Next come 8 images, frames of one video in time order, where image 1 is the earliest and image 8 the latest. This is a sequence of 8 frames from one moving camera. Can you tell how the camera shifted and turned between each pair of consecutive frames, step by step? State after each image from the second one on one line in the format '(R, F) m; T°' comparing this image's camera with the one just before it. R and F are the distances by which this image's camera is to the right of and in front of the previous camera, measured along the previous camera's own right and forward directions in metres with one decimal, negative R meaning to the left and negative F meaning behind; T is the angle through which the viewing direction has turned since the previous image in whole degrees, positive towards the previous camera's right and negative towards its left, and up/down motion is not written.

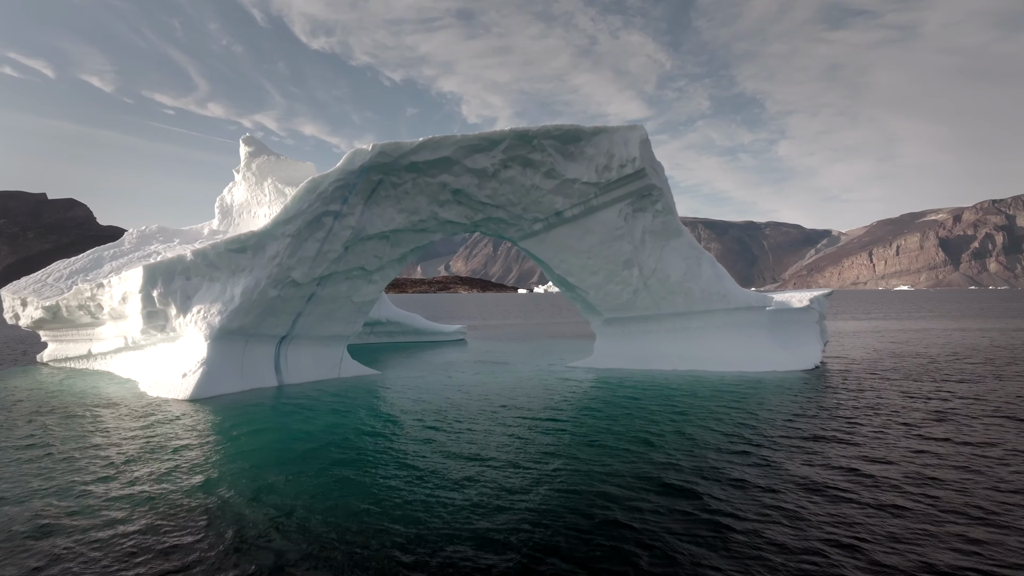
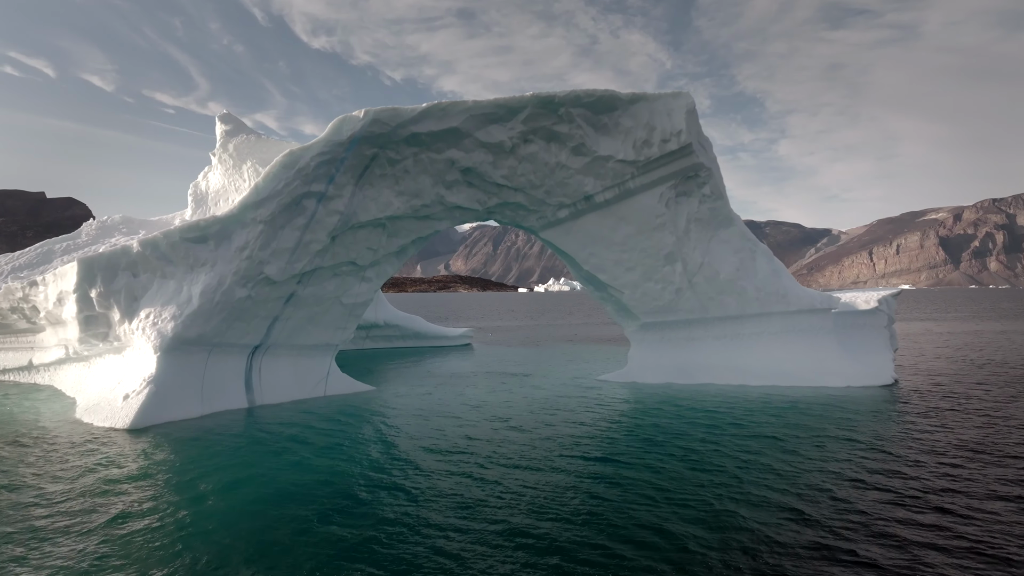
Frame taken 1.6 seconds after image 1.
(-0.5, +2.8) m; 0°
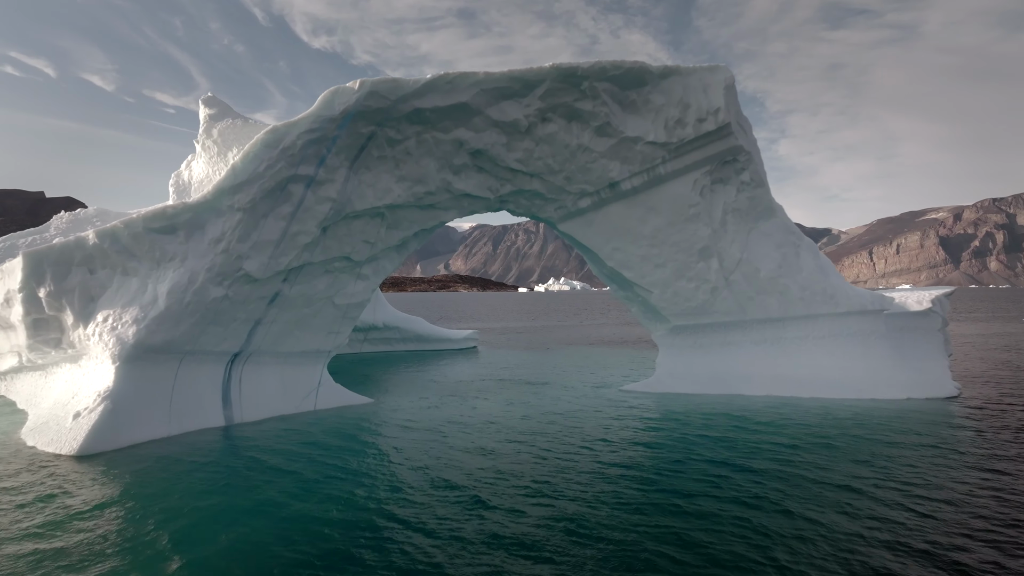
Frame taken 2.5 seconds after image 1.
(-0.3, +1.6) m; 0°
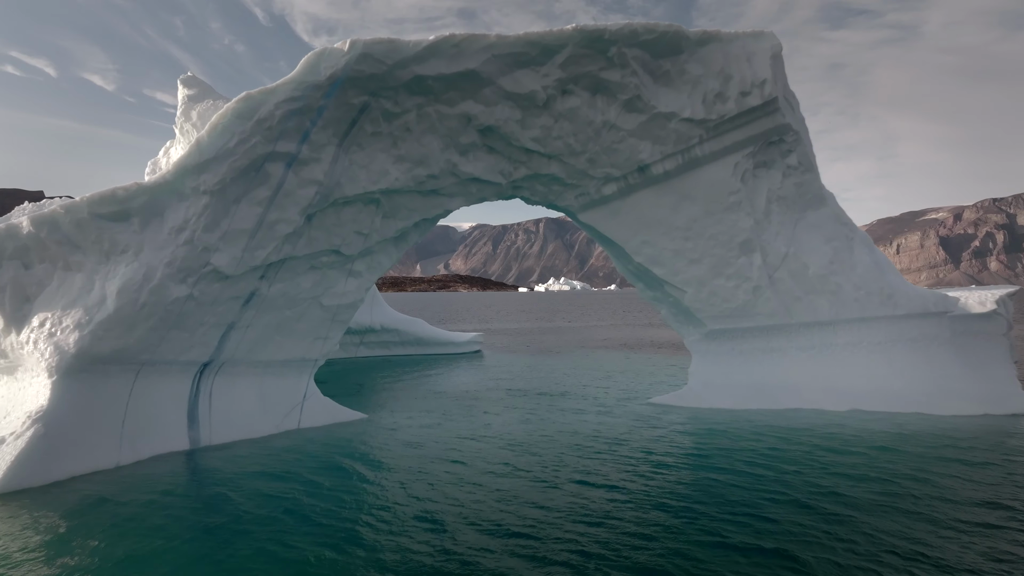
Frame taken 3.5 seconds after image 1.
(-0.3, +1.6) m; 0°
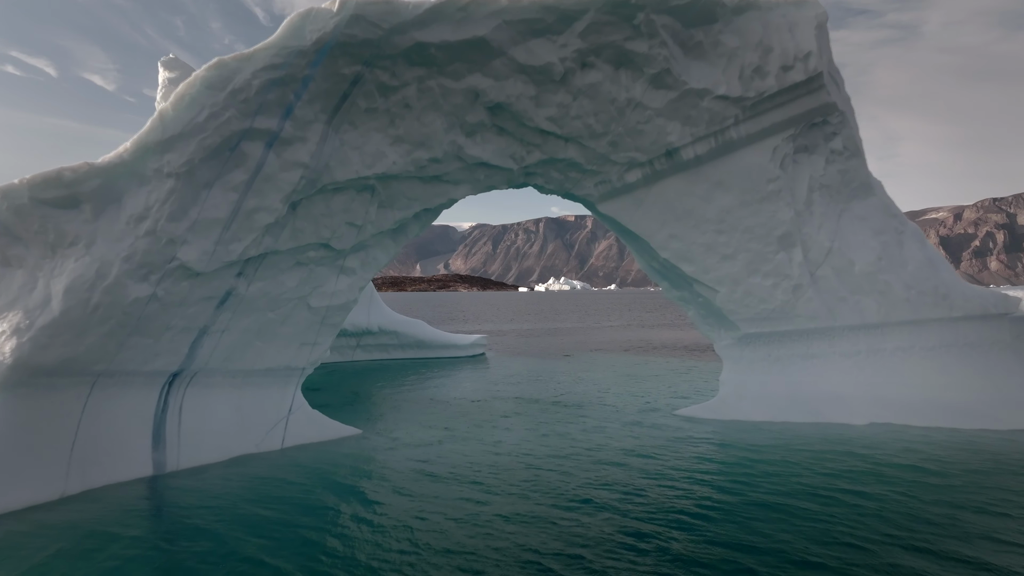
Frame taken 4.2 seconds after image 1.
(-0.2, +1.2) m; 0°
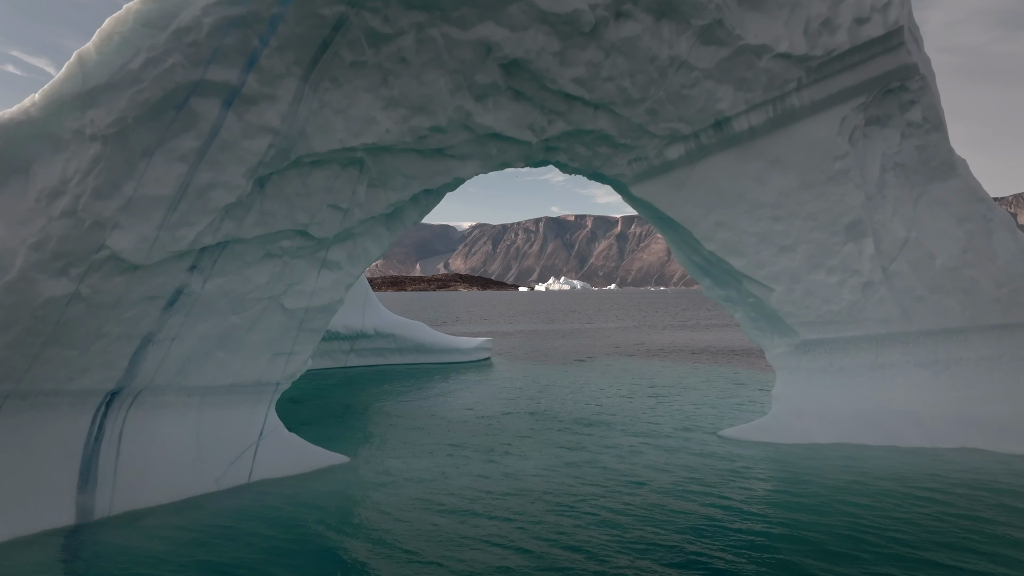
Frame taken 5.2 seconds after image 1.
(-0.2, +1.7) m; 0°
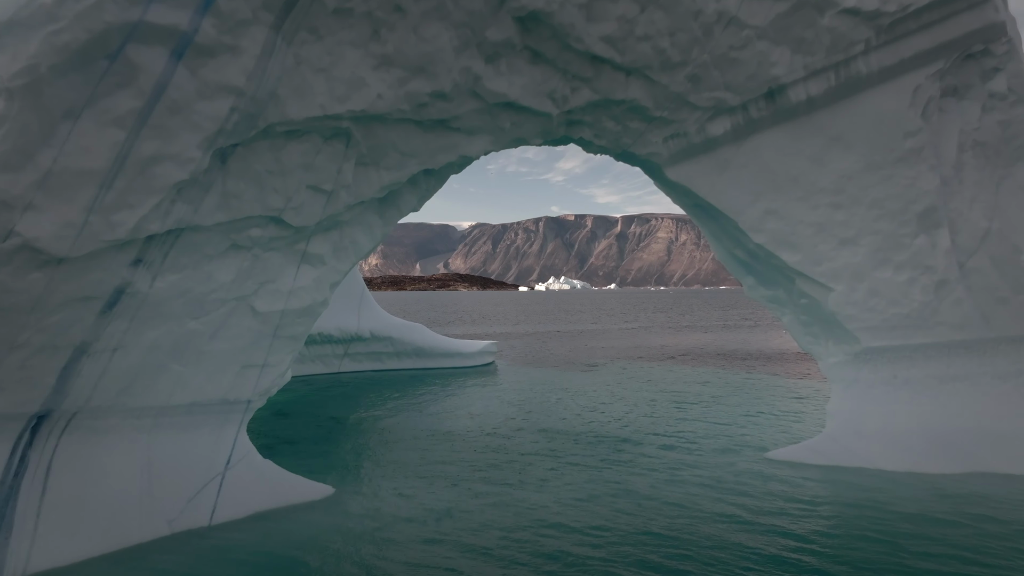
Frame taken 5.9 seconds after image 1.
(-0.2, +1.3) m; 0°
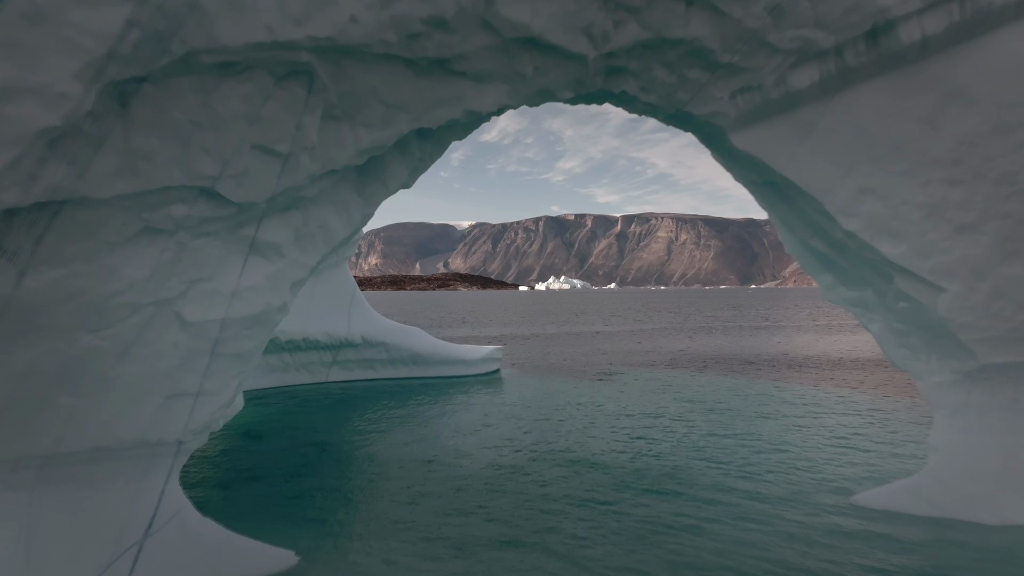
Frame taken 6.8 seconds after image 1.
(-0.2, +1.7) m; 0°
